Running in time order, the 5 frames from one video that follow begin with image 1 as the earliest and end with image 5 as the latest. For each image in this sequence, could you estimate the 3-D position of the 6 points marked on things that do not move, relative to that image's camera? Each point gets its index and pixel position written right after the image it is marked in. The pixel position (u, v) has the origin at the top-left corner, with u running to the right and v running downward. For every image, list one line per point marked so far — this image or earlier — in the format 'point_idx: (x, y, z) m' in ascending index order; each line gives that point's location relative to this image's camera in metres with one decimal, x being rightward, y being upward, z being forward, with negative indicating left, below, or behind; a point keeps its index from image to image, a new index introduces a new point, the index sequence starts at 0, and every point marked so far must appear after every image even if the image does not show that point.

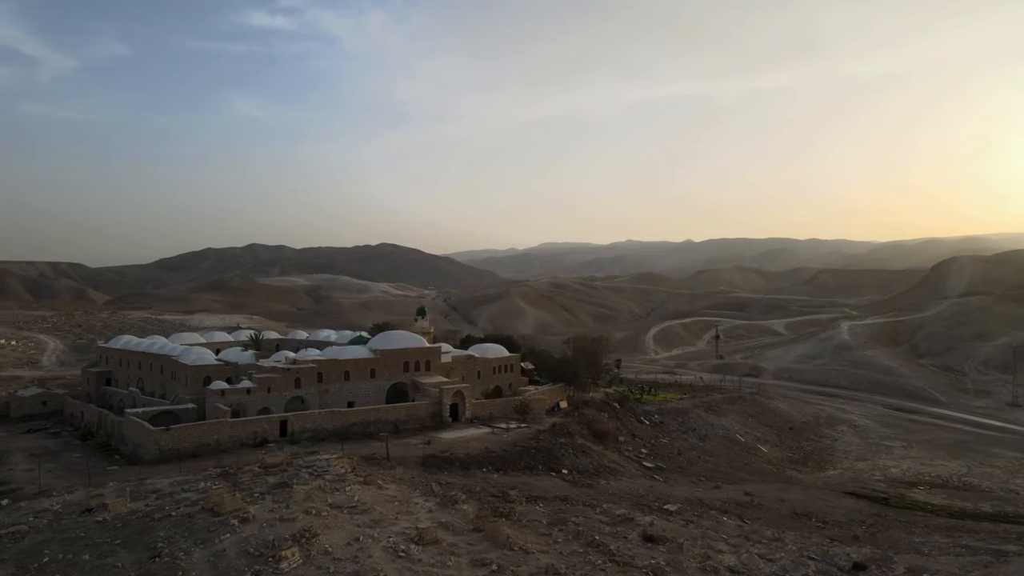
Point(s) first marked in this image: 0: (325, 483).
0: (-4.1, -4.2, +14.9) m
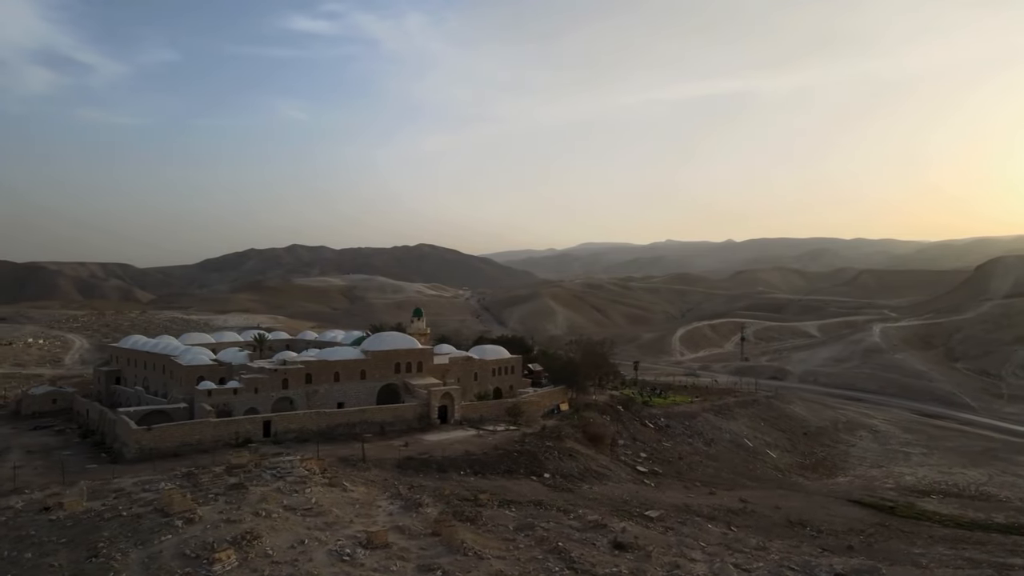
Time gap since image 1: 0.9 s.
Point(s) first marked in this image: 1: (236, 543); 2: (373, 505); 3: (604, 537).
0: (-5.0, -4.3, +14.9) m
1: (-4.7, -4.3, +11.7) m
2: (-3.1, -4.9, +15.5) m
3: (+2.2, -6.0, +16.6) m
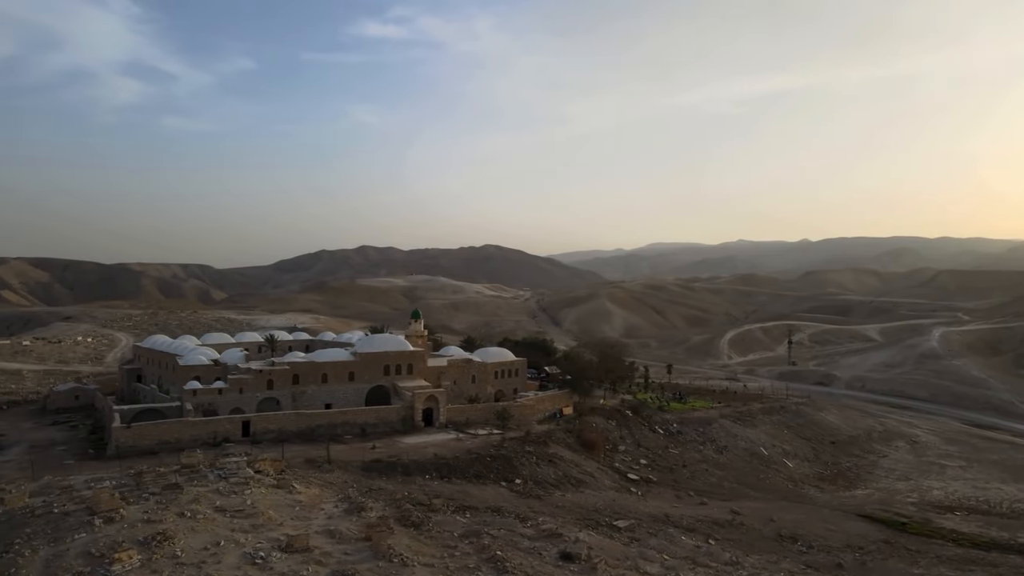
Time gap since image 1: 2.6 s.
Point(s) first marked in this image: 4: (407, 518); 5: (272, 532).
0: (-6.3, -4.3, +15.0) m
1: (-6.3, -4.4, +11.8) m
2: (-4.4, -4.9, +15.5) m
3: (+1.0, -6.1, +16.2) m
4: (-2.5, -5.4, +16.2) m
5: (-4.7, -4.8, +13.5) m
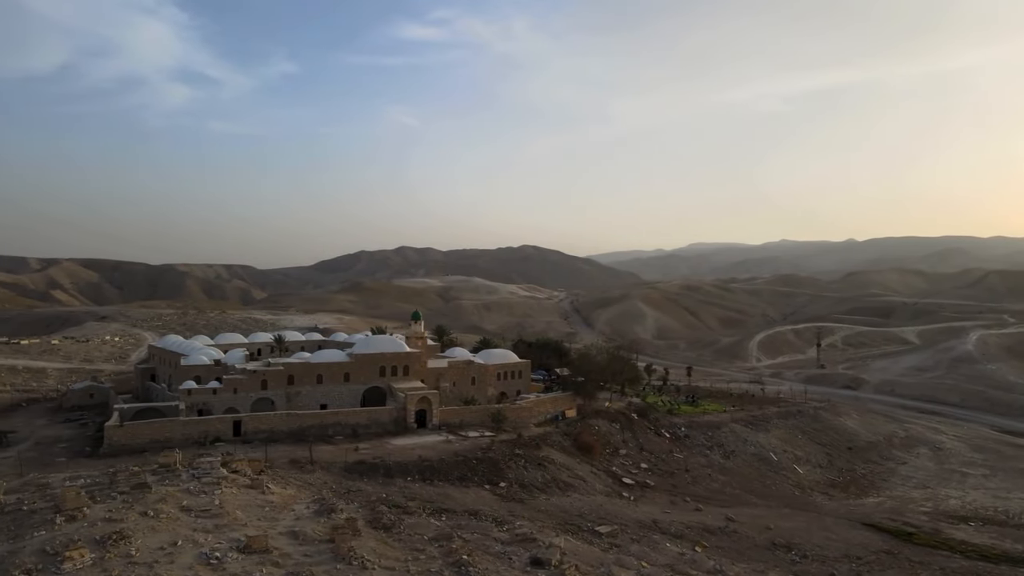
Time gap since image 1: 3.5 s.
0: (-7.0, -4.4, +15.2) m
1: (-7.2, -4.4, +12.0) m
2: (-5.1, -5.0, +15.6) m
3: (+0.3, -6.2, +16.0) m
4: (-3.1, -5.4, +16.2) m
5: (-5.5, -4.8, +13.6) m
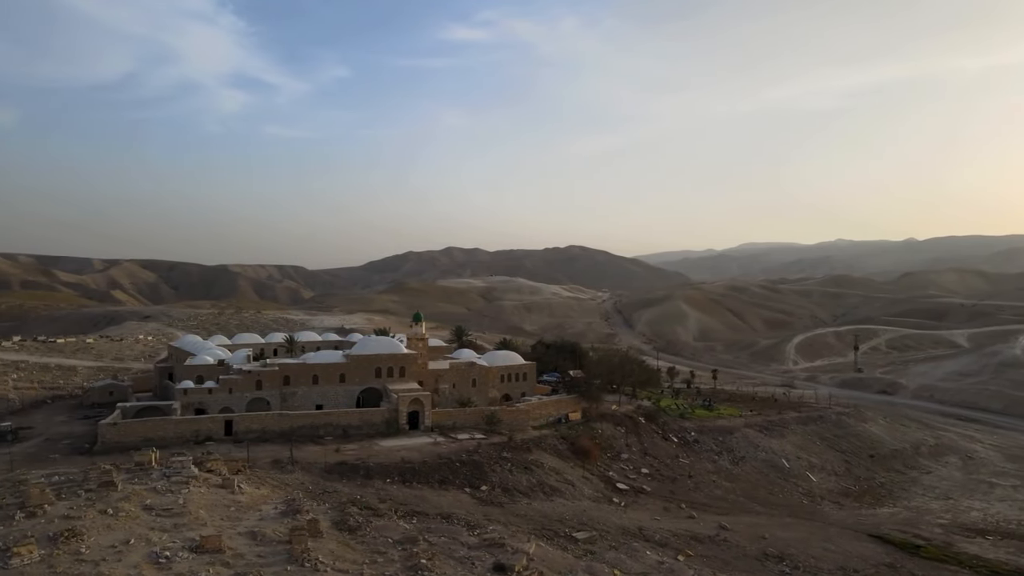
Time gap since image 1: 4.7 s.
0: (-7.9, -4.4, +15.5) m
1: (-8.2, -4.5, +12.3) m
2: (-5.9, -5.0, +15.8) m
3: (-0.5, -6.2, +15.9) m
4: (-3.9, -5.5, +16.2) m
5: (-6.4, -4.9, +13.8) m
